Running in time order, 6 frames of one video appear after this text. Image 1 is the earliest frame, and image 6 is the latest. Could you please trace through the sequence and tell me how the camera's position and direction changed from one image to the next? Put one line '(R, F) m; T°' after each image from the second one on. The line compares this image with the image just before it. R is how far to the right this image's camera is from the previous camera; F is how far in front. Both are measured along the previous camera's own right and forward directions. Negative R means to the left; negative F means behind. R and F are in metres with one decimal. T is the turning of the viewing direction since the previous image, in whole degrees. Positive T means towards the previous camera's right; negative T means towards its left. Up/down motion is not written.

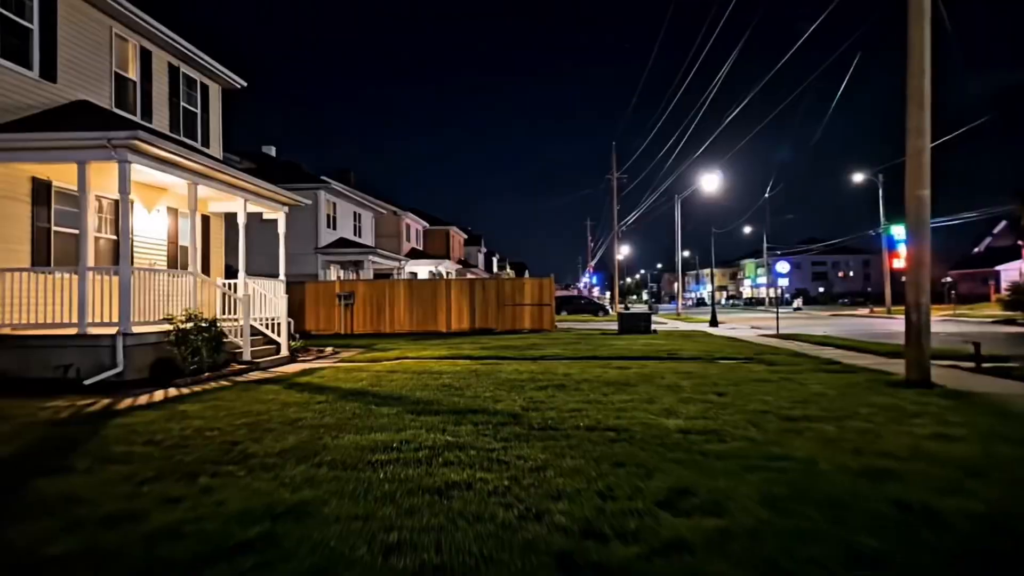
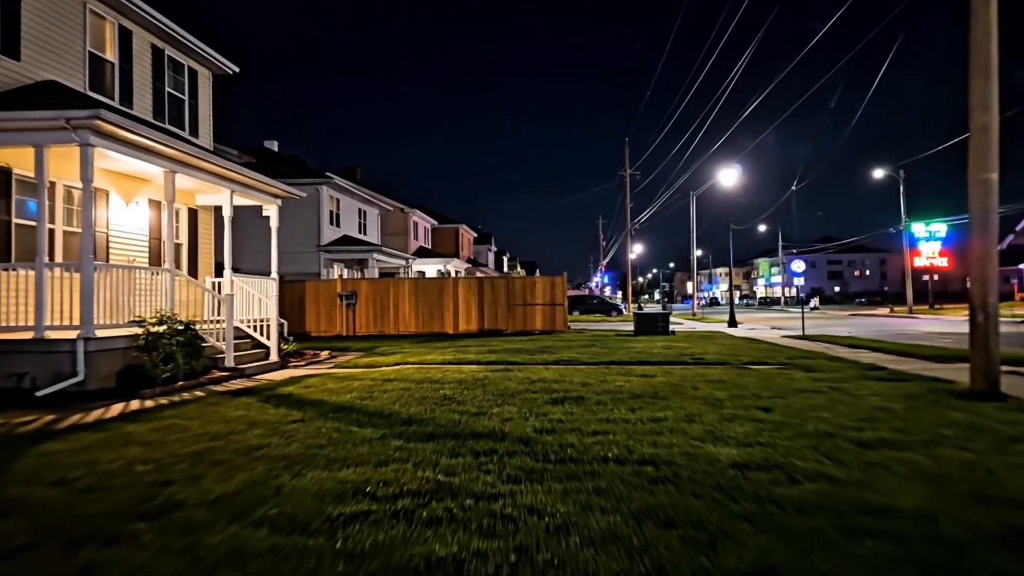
(0.0, +1.3) m; -1°
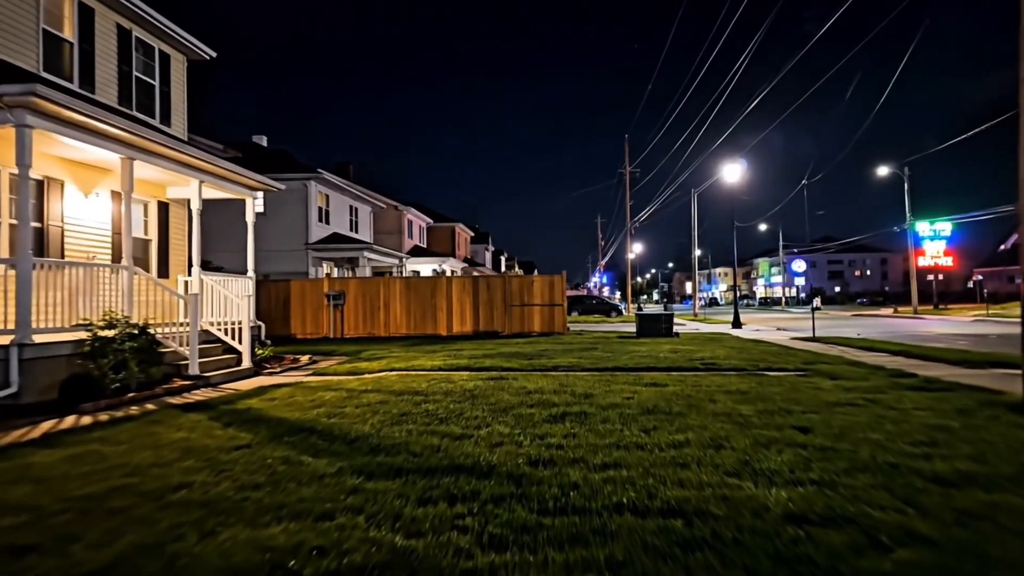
(+0.1, +1.1) m; 0°
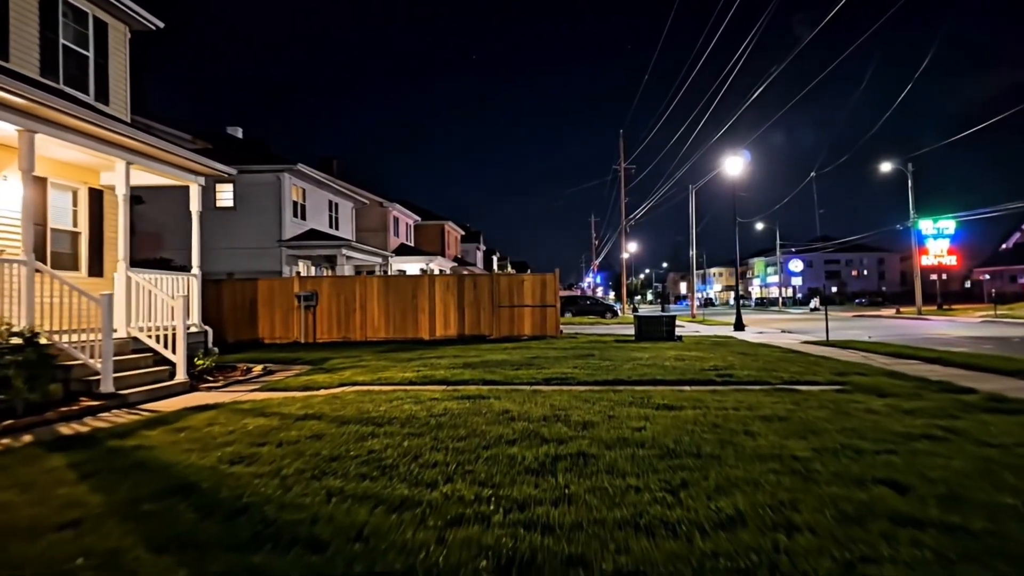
(+0.1, +1.9) m; 0°
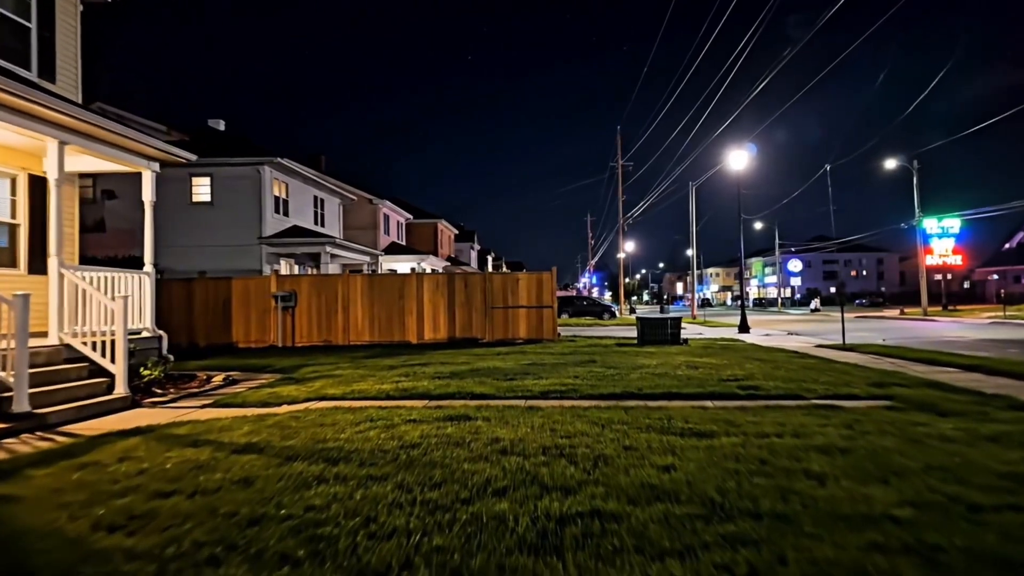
(0.0, +1.4) m; 0°
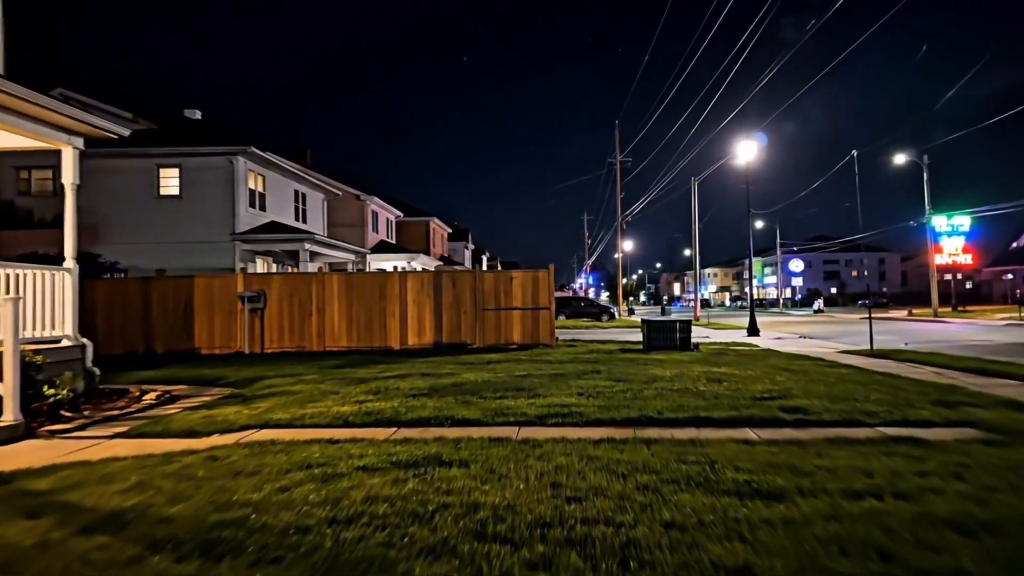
(+0.1, +1.8) m; 0°
